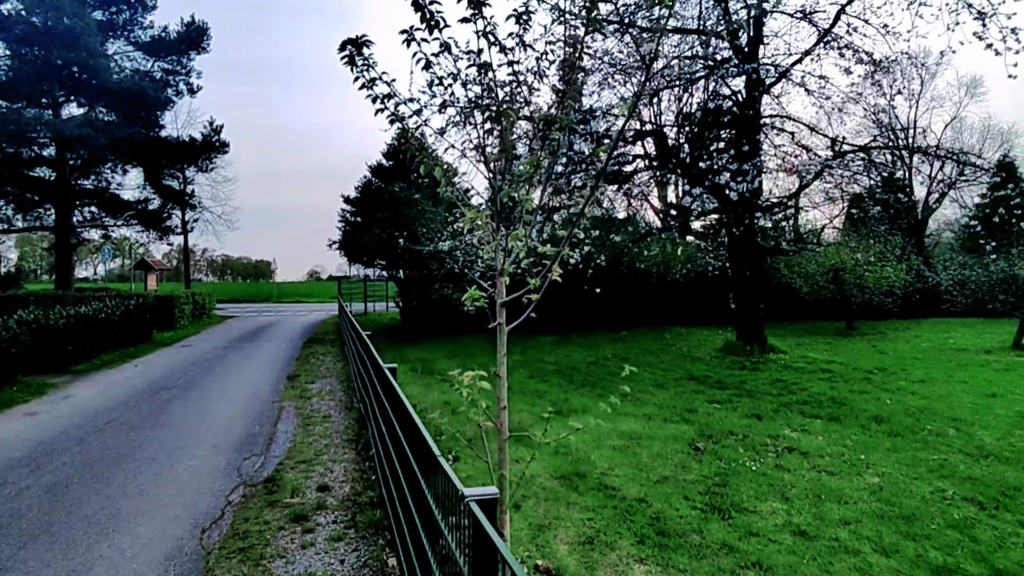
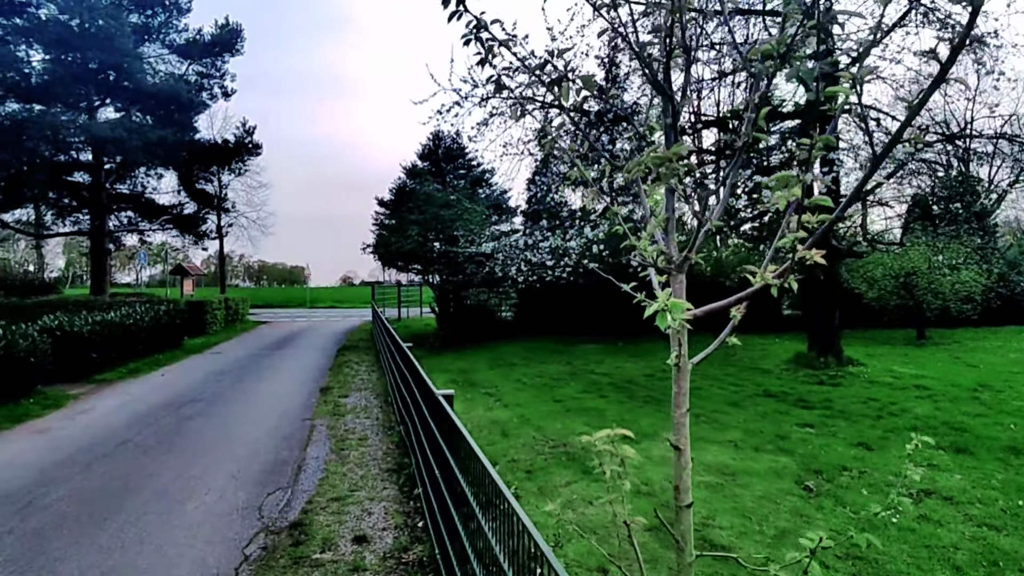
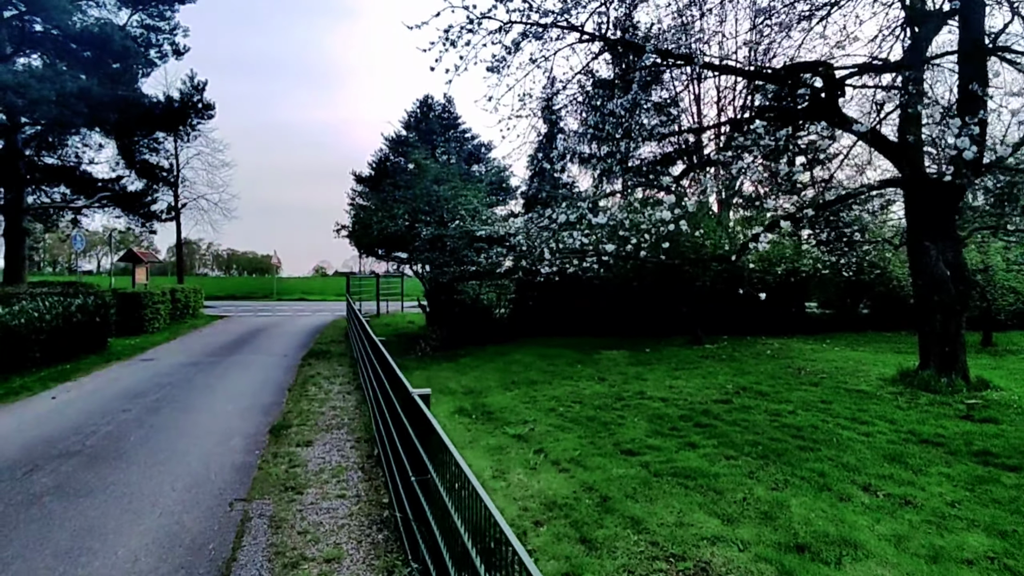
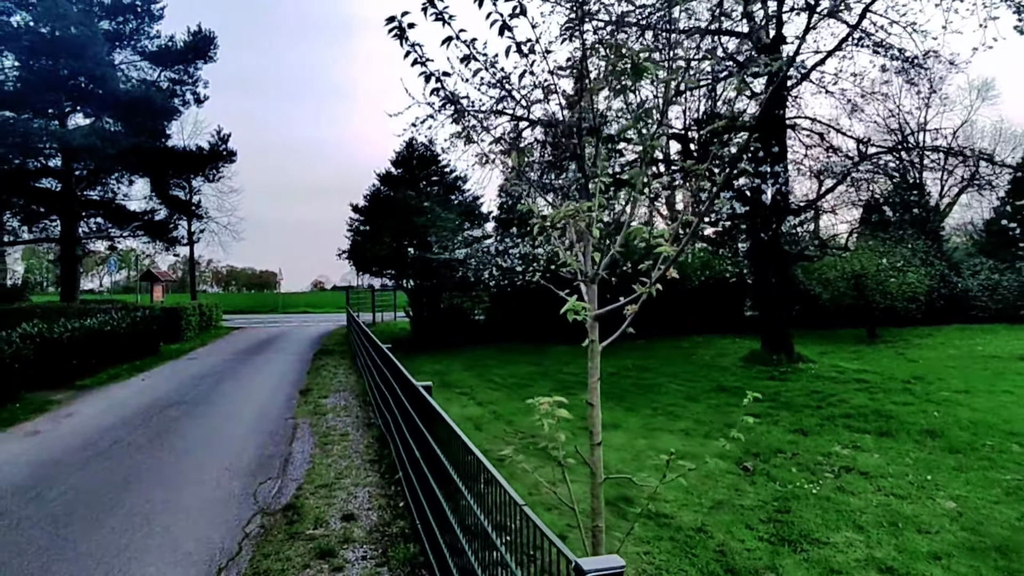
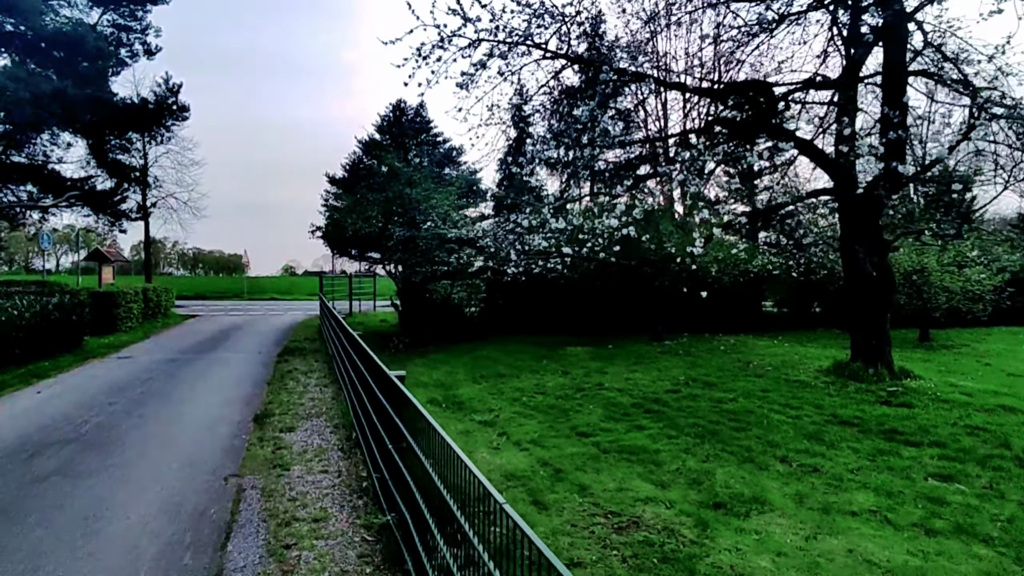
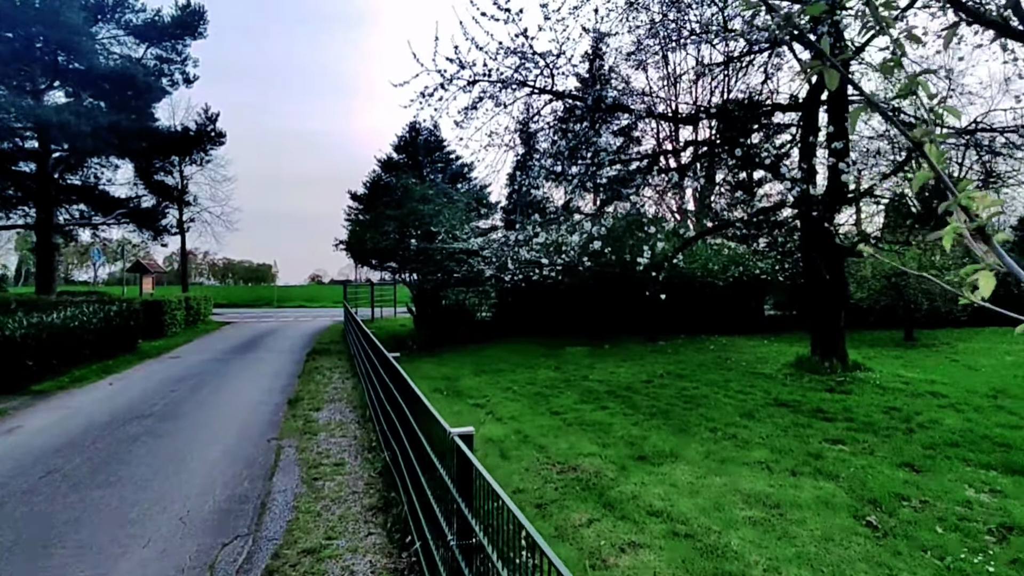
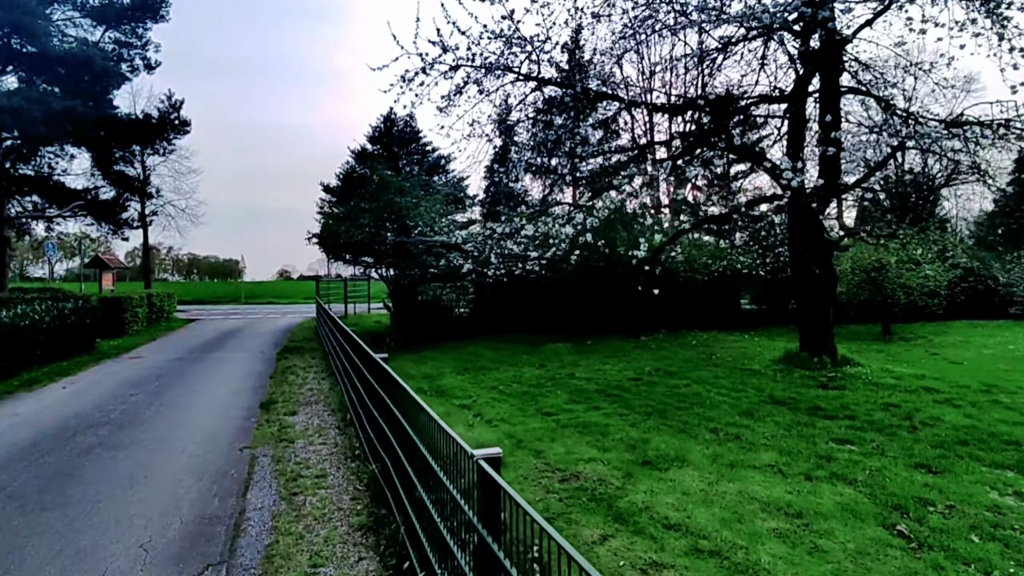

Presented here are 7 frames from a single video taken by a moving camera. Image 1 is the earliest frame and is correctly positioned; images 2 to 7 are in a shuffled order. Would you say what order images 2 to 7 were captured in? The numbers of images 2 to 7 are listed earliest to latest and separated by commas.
4, 2, 6, 7, 5, 3
